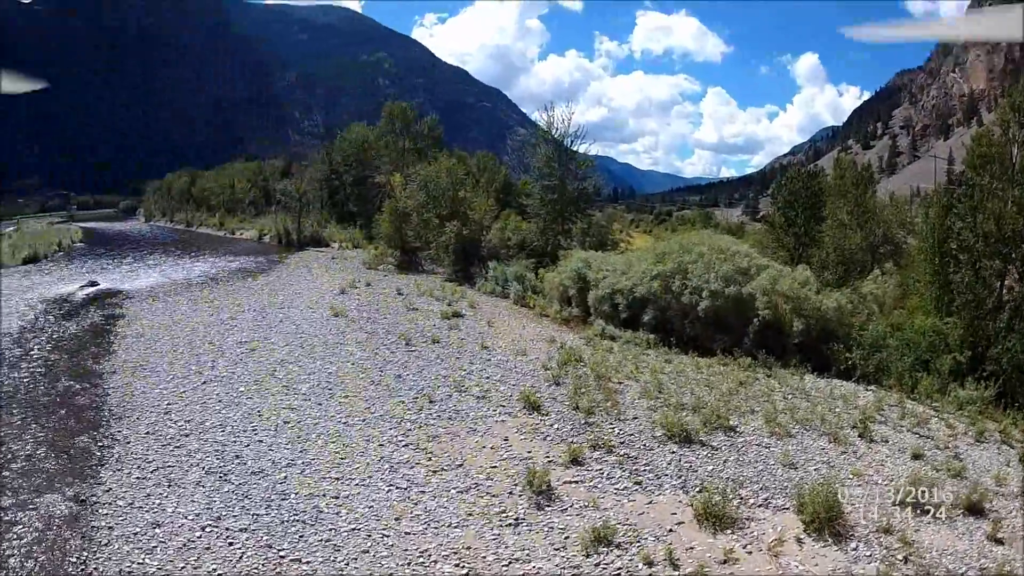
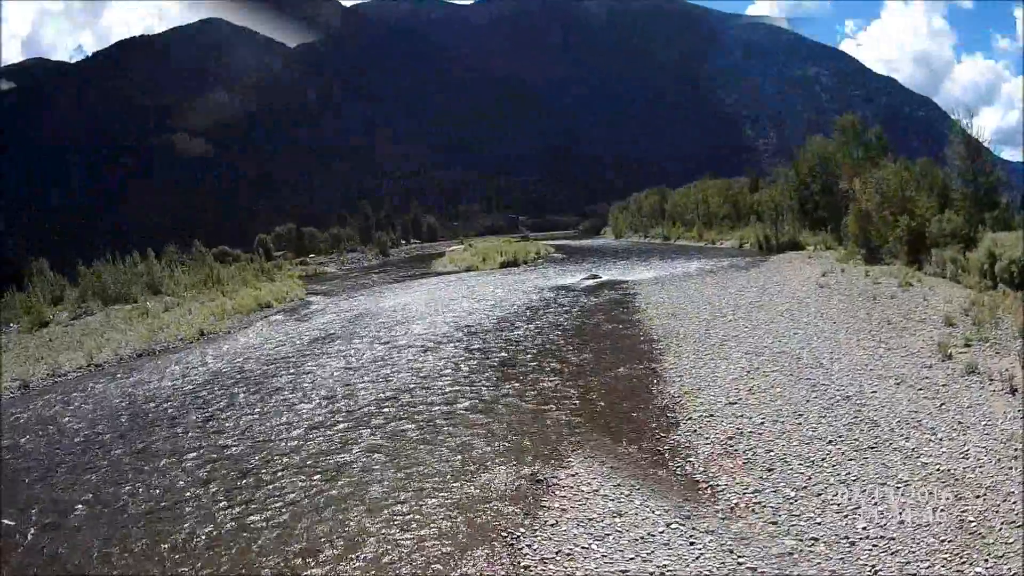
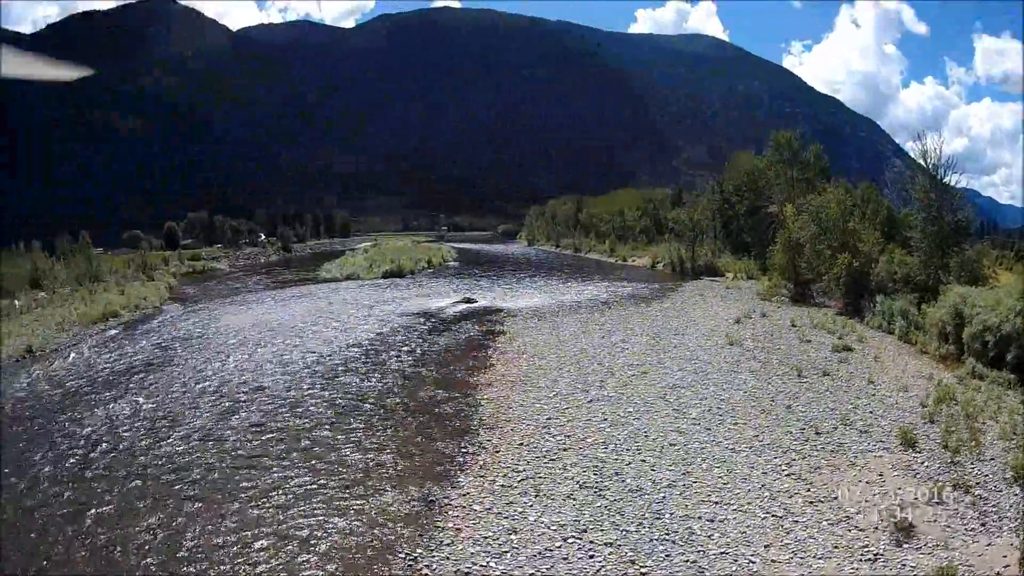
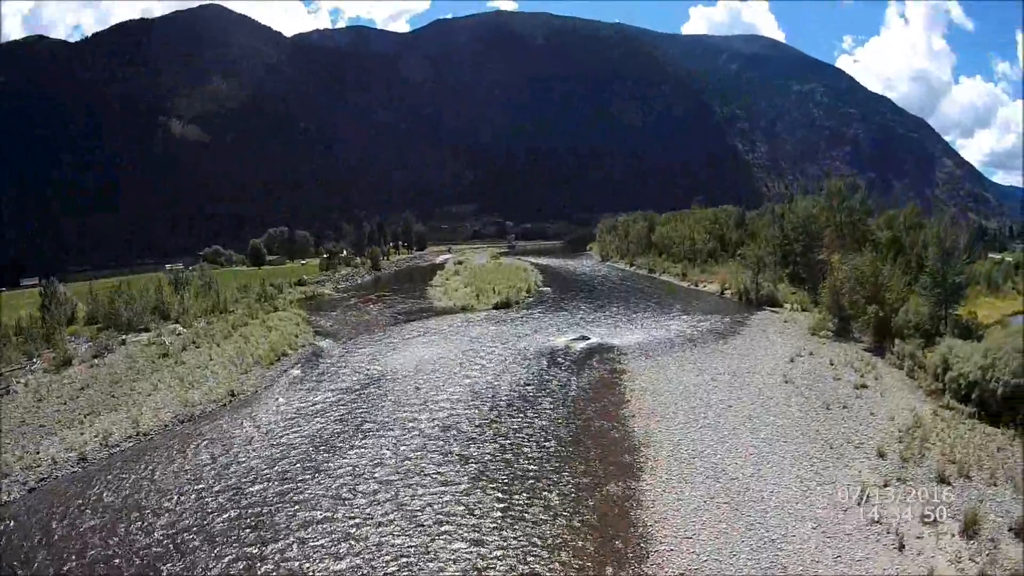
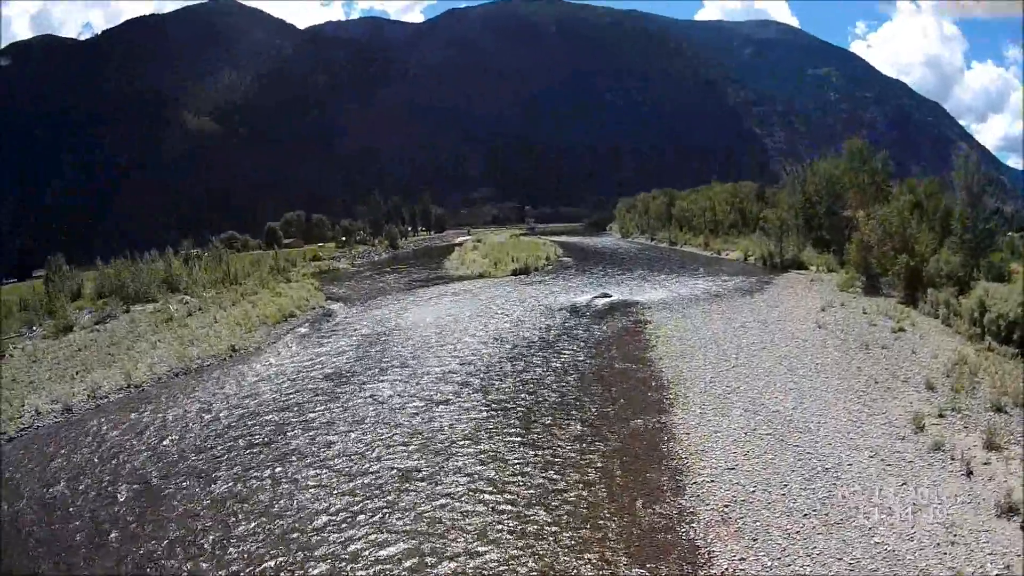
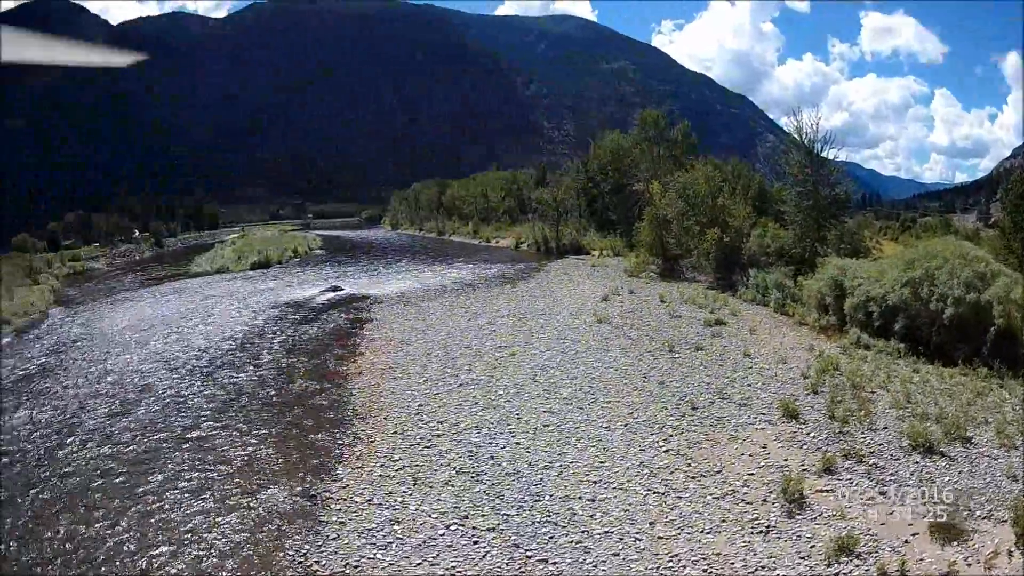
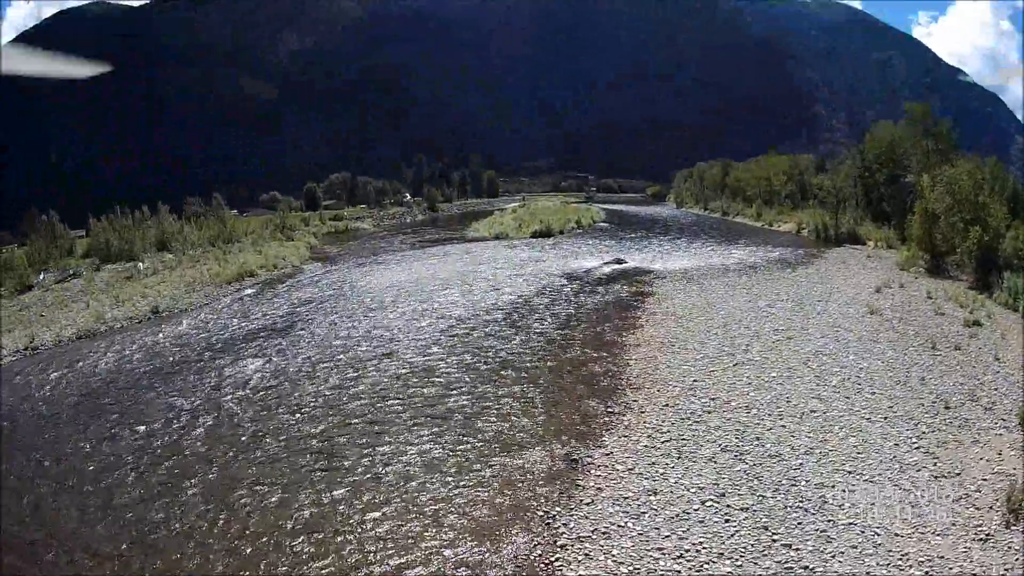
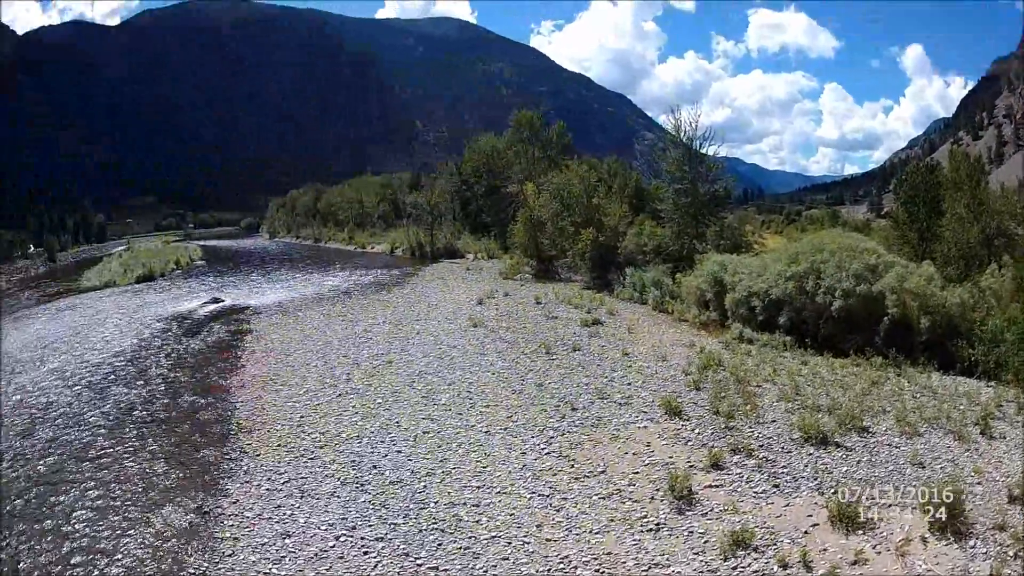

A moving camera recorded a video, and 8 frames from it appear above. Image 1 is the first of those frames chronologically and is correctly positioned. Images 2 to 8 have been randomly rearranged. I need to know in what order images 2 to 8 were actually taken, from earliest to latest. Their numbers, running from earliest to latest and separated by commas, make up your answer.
8, 6, 3, 7, 2, 5, 4
